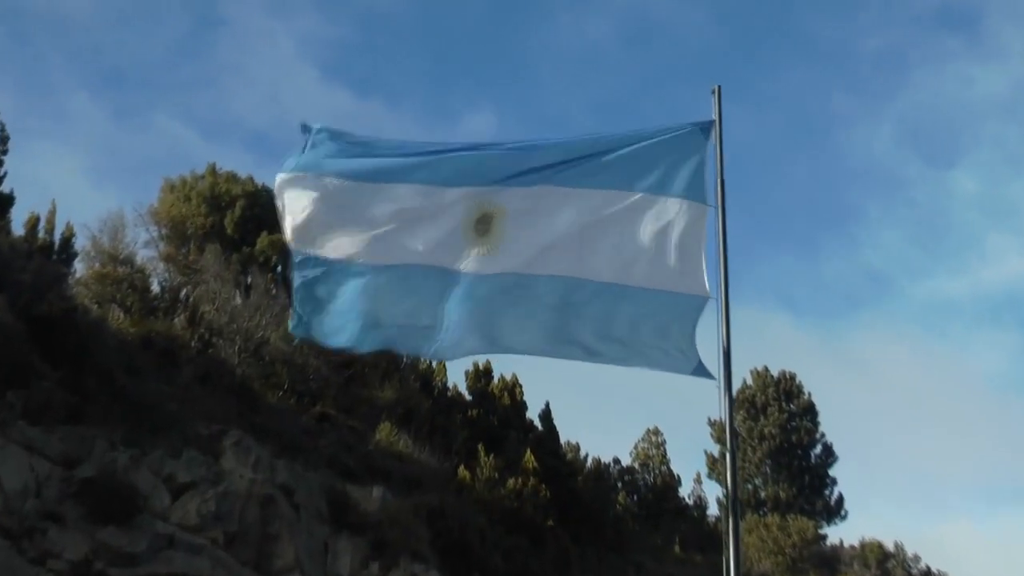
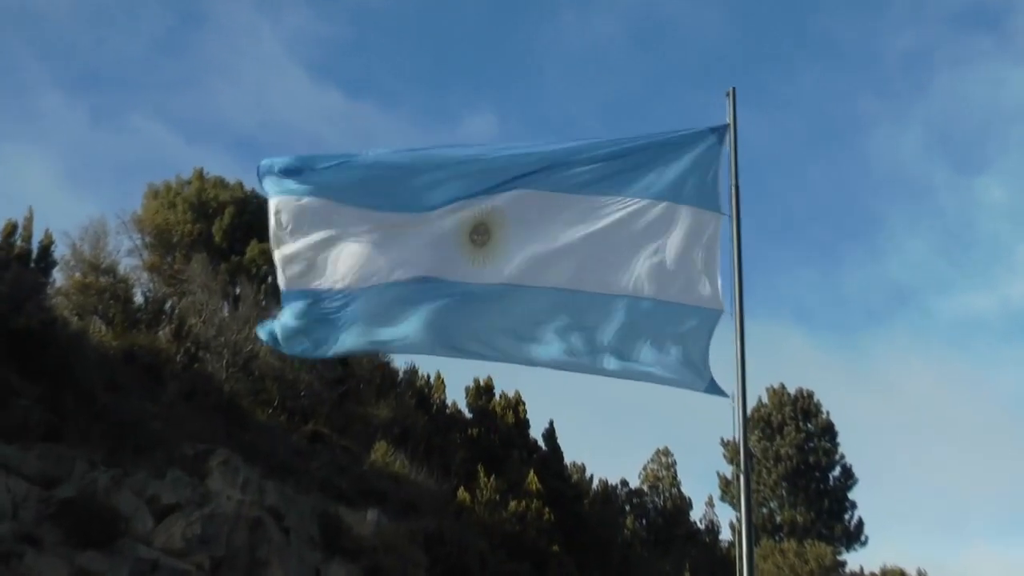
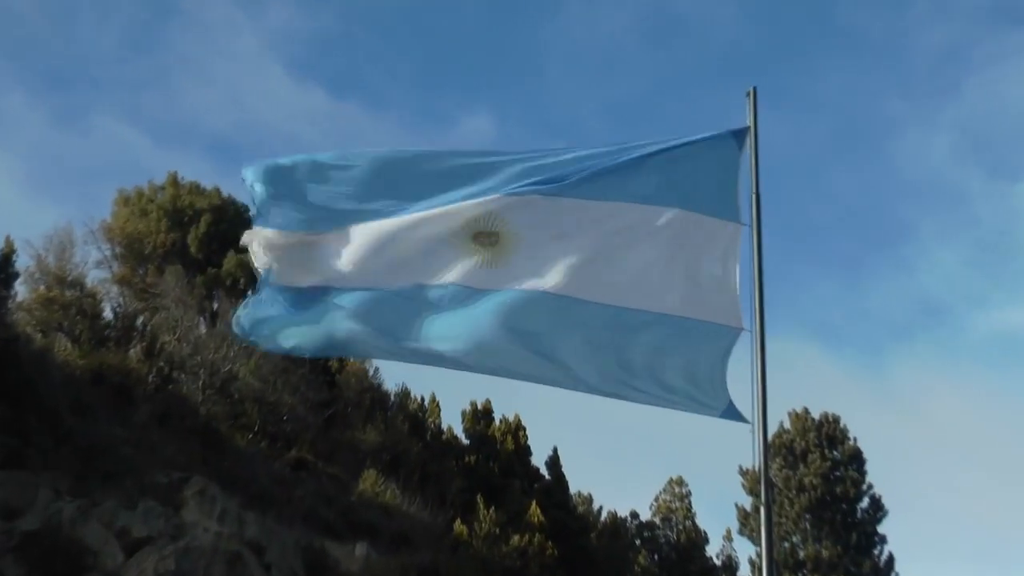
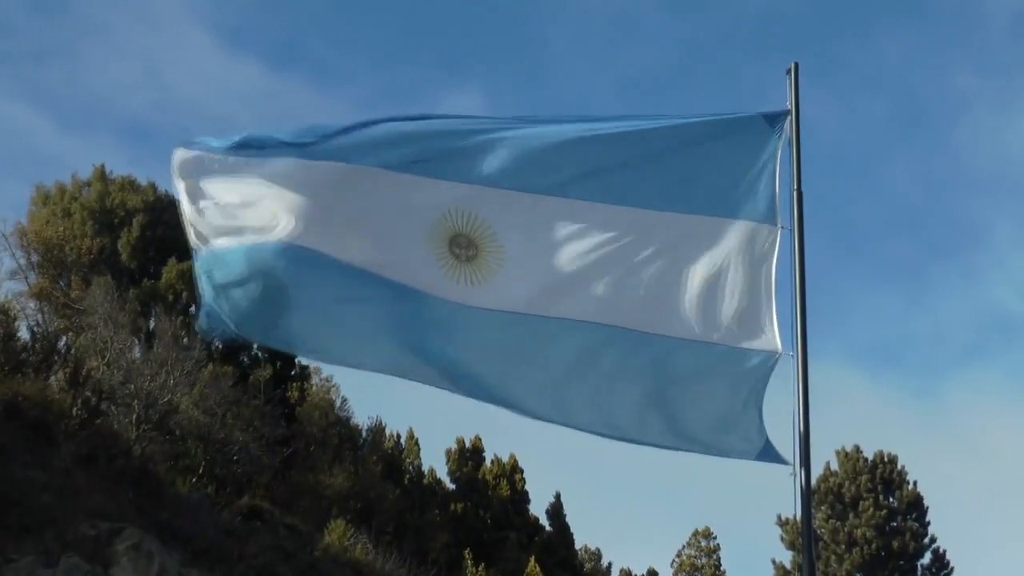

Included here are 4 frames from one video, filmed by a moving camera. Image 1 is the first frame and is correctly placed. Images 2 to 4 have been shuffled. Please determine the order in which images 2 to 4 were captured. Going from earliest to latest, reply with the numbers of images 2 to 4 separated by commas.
2, 3, 4
